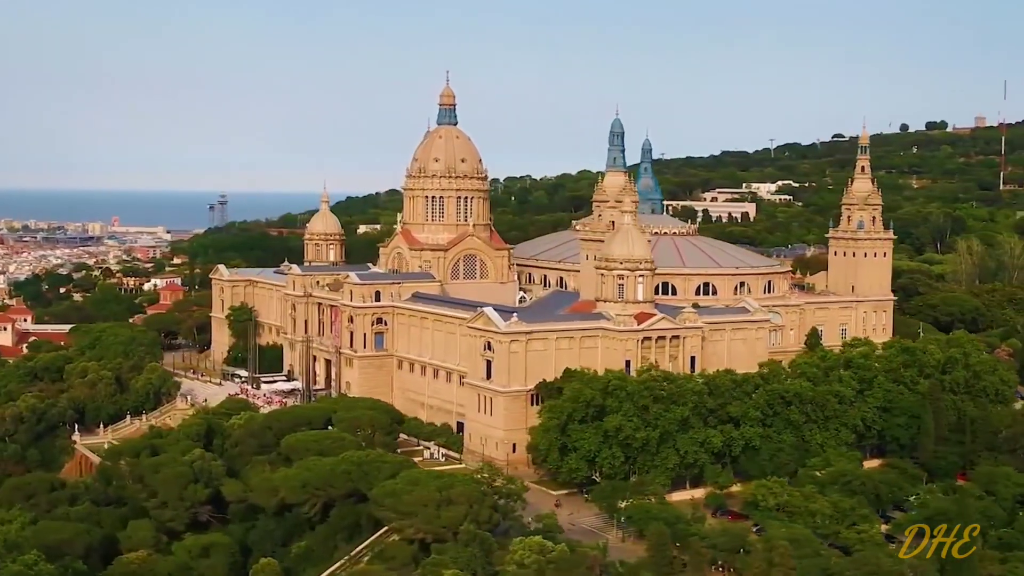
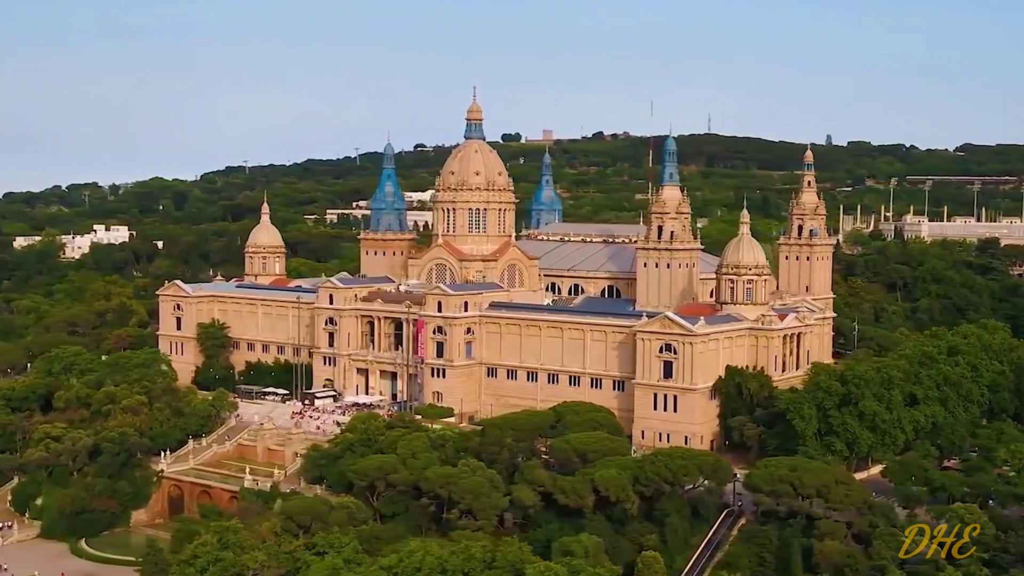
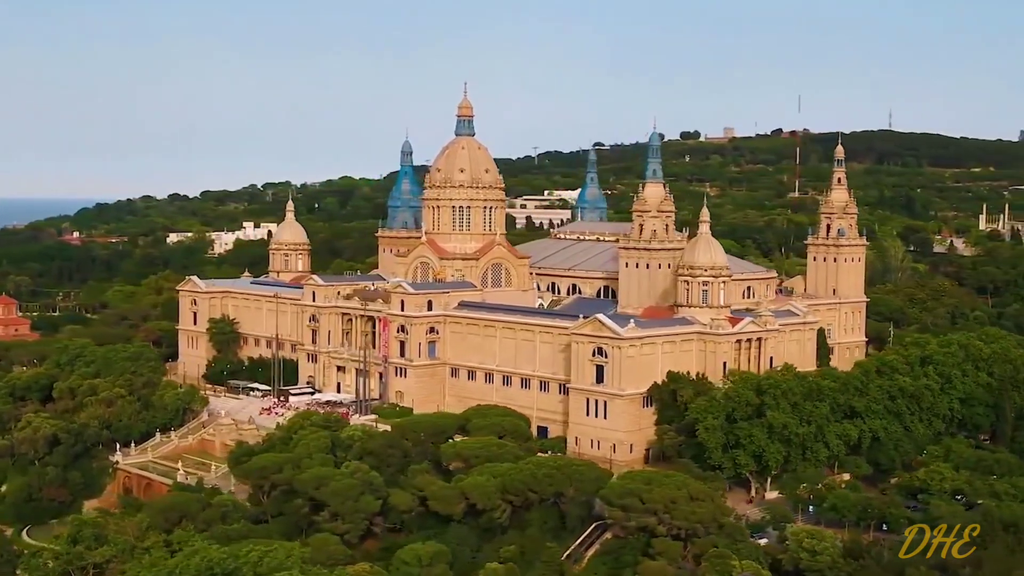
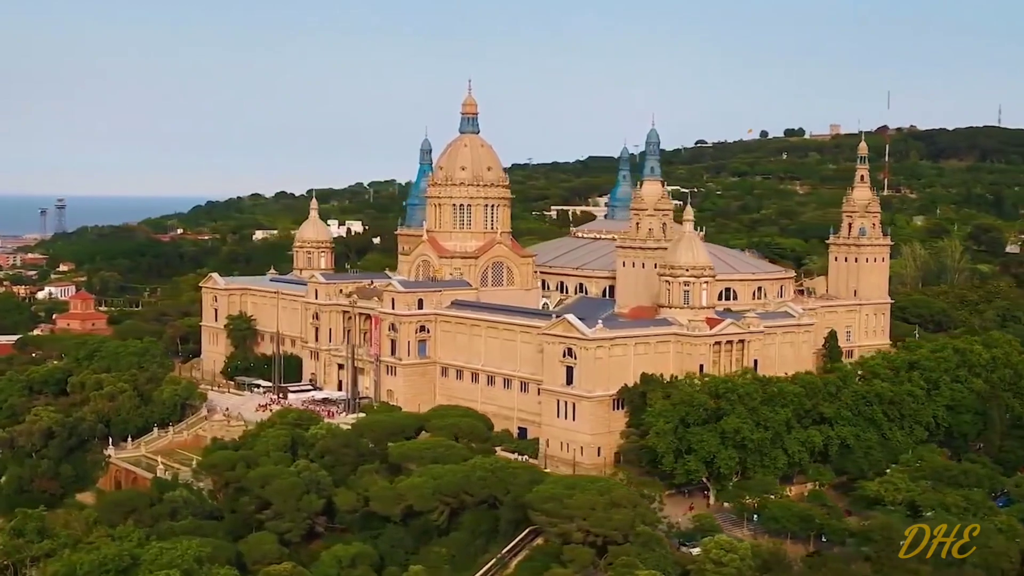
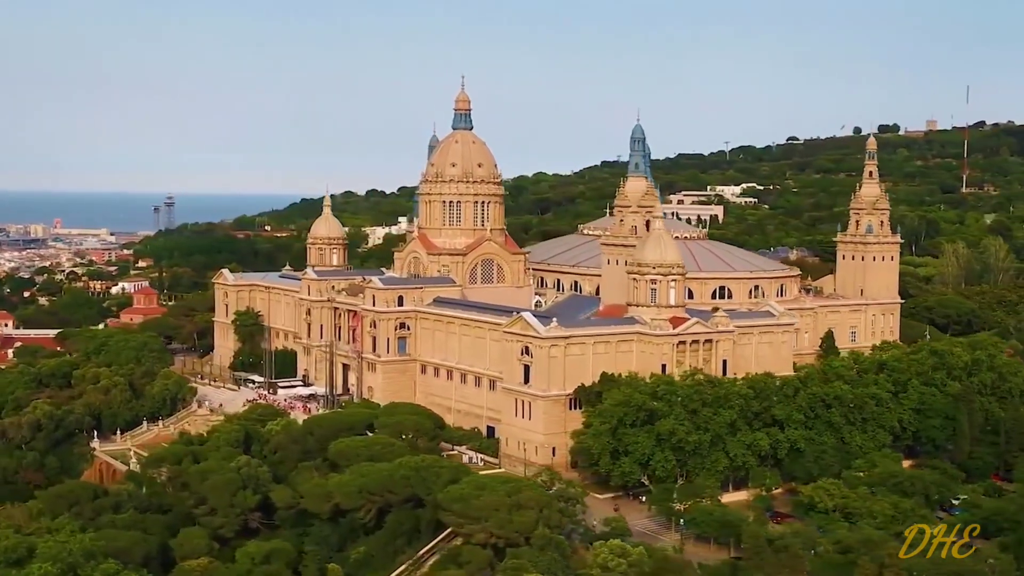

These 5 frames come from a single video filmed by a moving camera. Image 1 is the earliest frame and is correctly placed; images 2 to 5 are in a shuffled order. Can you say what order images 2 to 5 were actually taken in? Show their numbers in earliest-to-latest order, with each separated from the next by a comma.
5, 4, 3, 2
